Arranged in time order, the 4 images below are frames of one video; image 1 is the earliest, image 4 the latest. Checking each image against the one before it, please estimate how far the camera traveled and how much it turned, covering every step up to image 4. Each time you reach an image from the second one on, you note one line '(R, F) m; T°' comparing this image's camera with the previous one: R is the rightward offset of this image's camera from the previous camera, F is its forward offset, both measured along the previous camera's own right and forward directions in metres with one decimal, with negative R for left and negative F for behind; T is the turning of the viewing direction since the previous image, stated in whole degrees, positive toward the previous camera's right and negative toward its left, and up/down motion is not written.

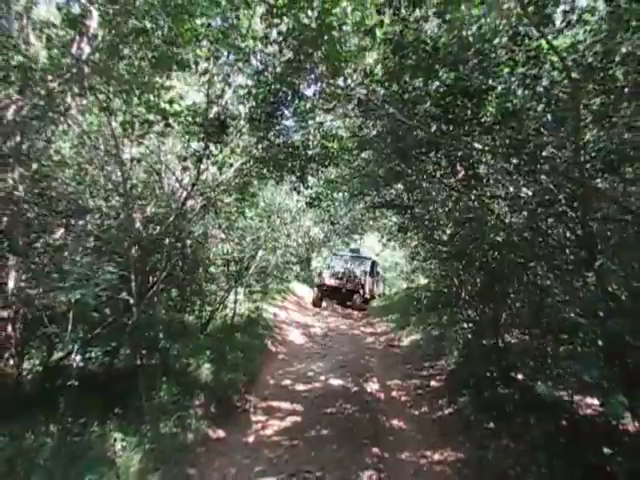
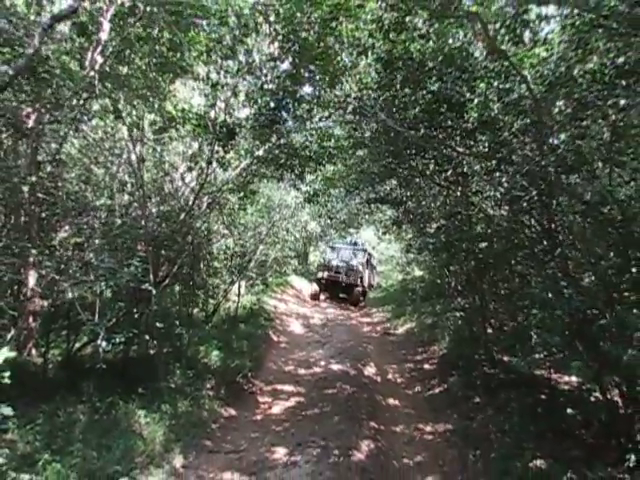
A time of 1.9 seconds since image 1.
(-0.1, -0.7) m; 0°
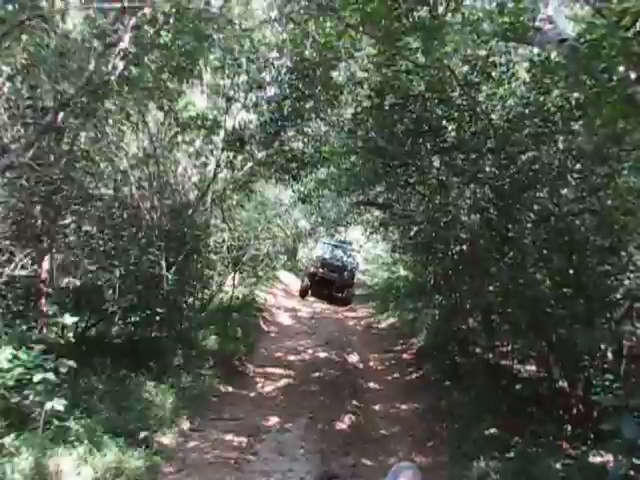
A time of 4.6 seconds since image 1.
(-0.1, -0.9) m; +2°
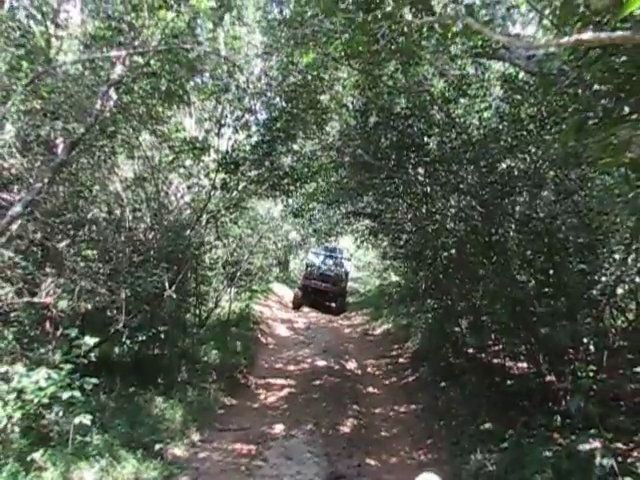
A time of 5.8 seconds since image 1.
(-0.1, -0.4) m; +1°
